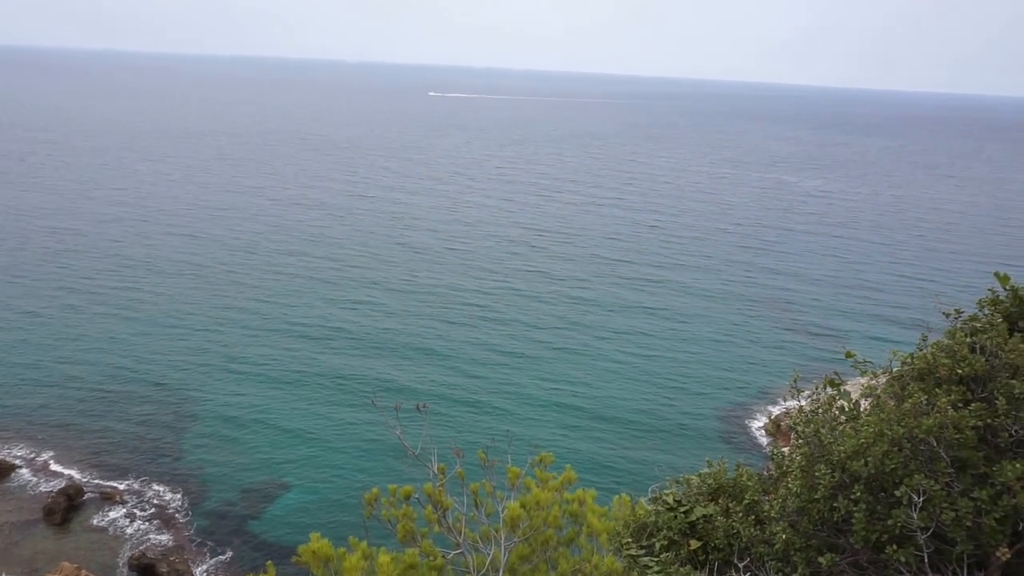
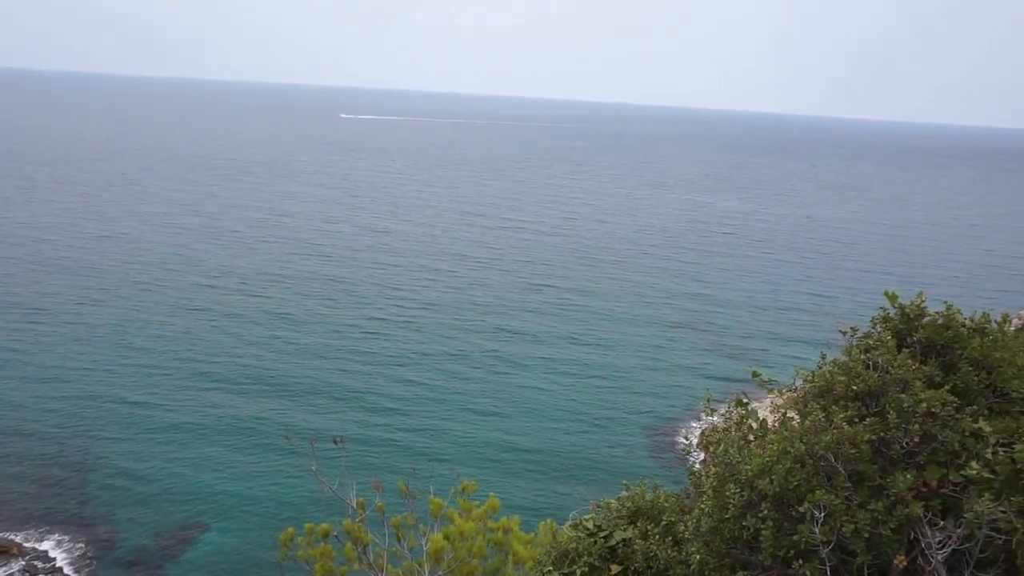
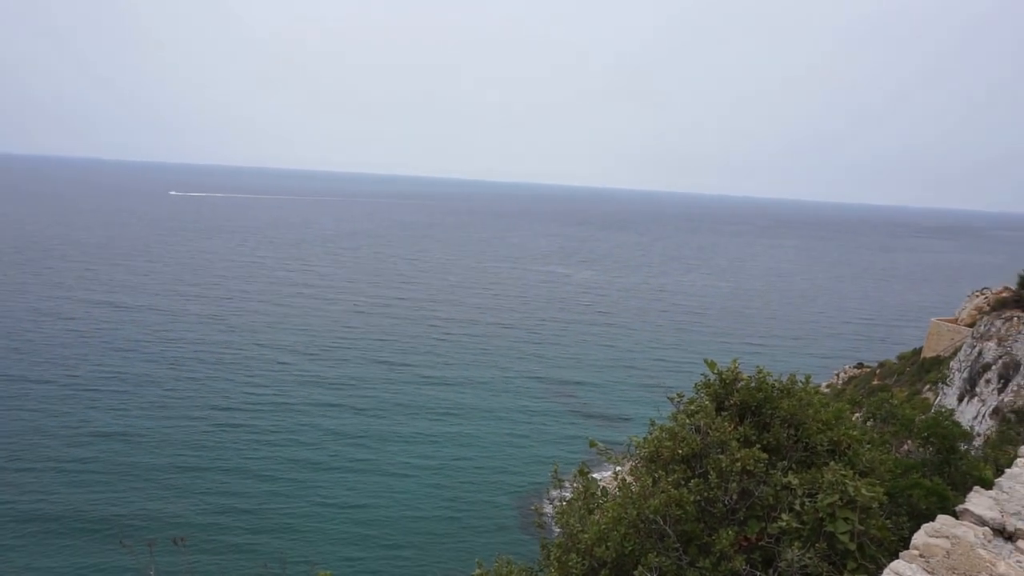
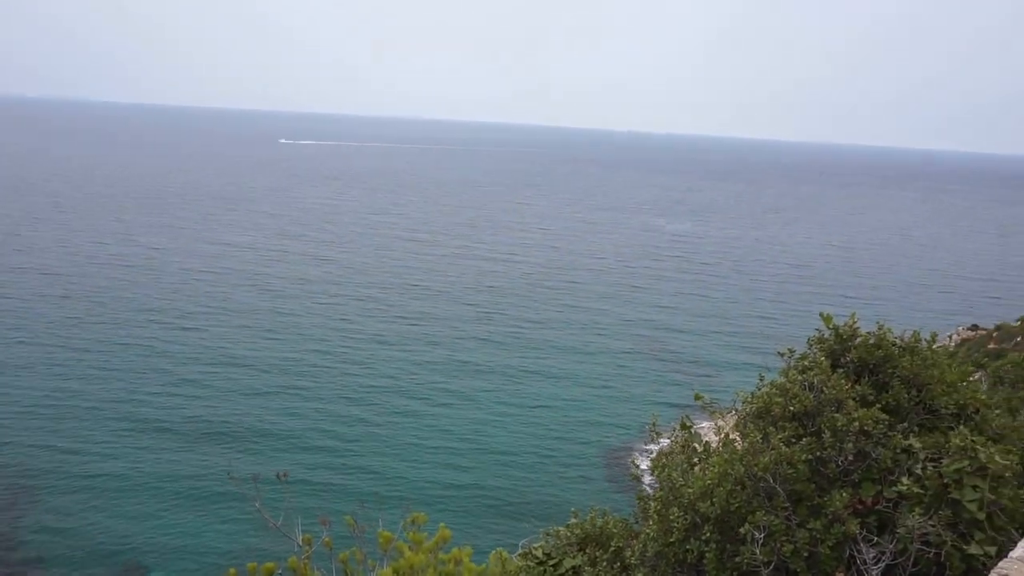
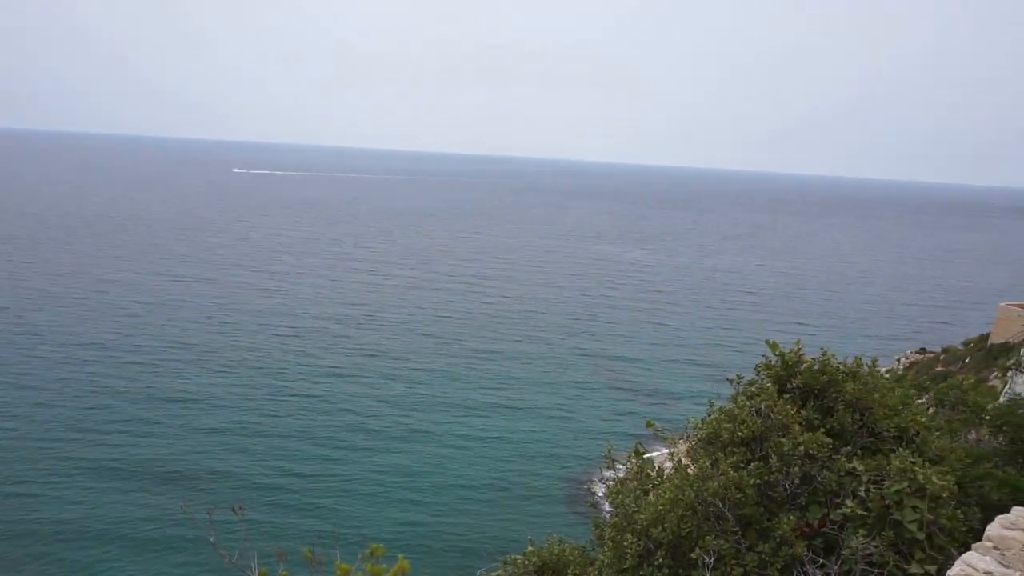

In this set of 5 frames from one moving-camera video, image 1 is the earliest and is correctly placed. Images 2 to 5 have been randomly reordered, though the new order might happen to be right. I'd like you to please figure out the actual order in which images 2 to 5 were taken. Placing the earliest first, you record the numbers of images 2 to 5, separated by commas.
2, 4, 5, 3
